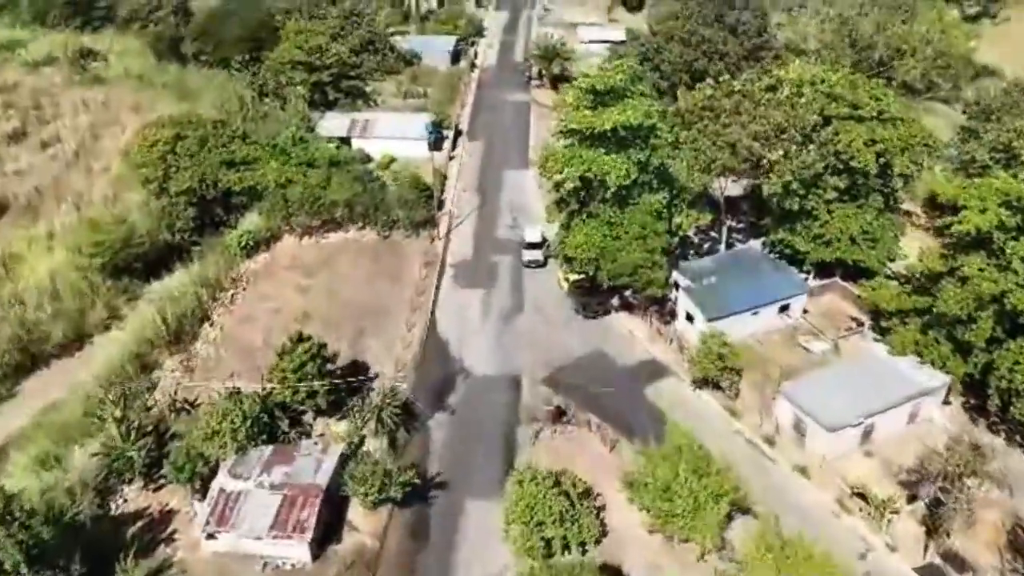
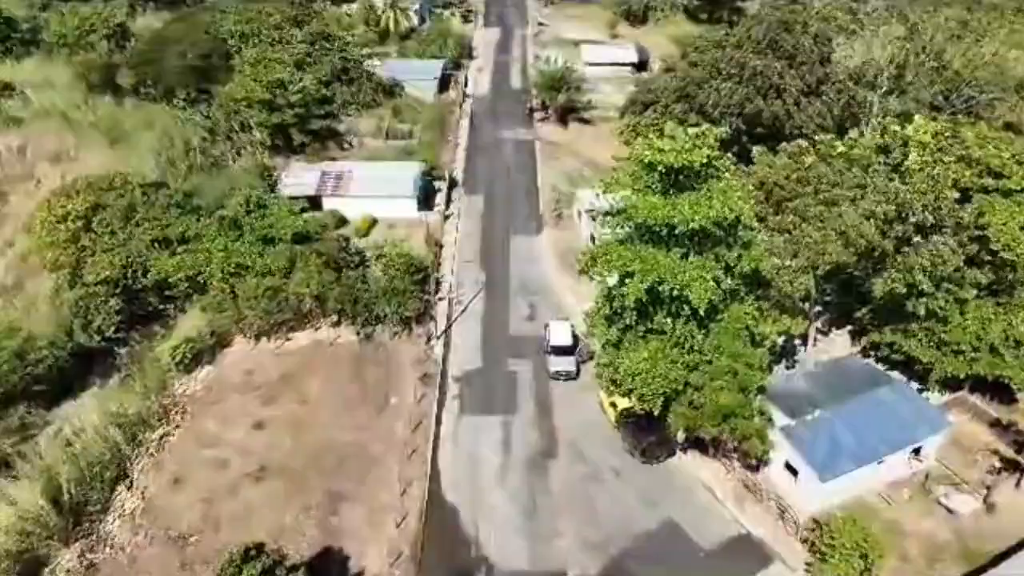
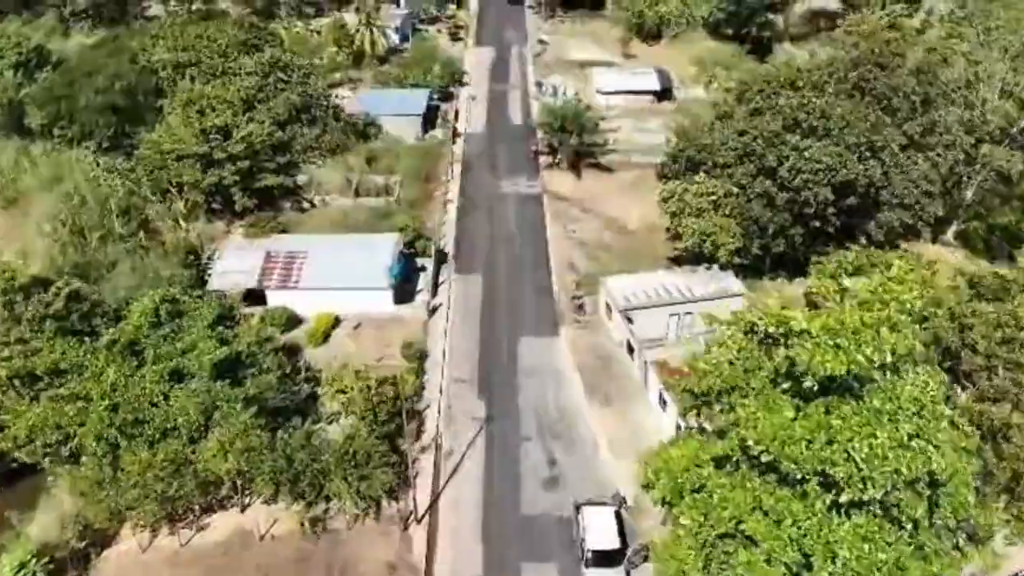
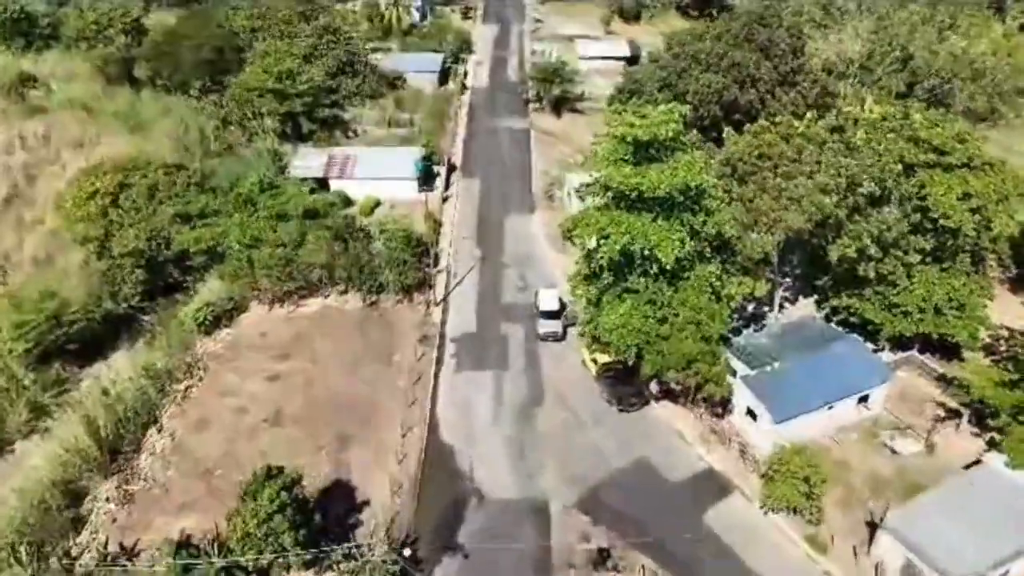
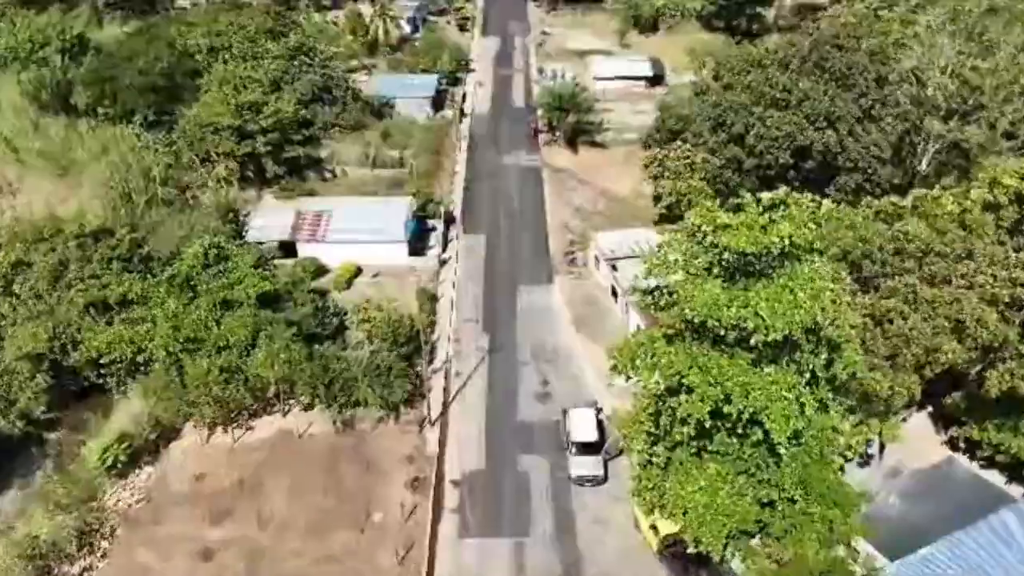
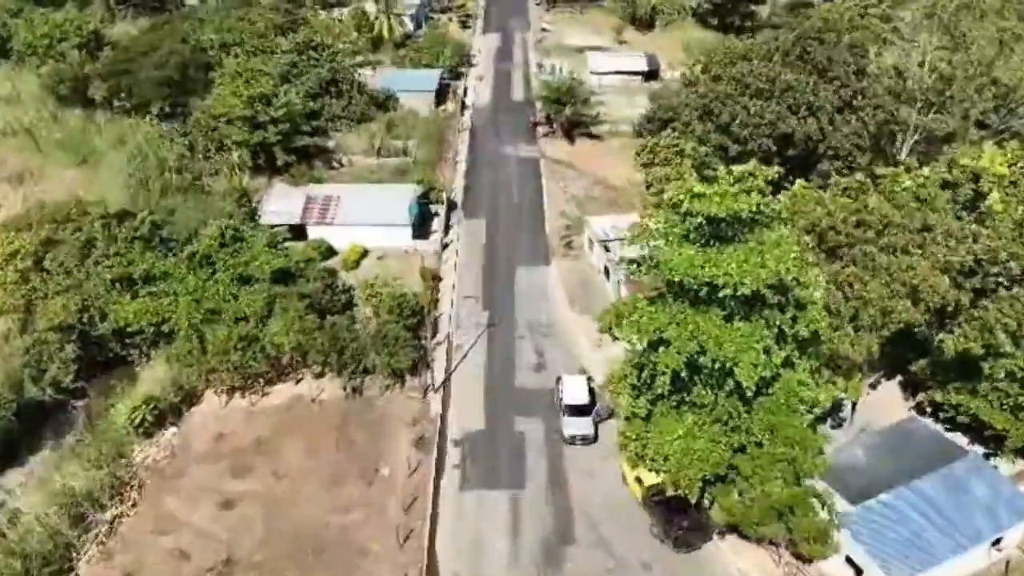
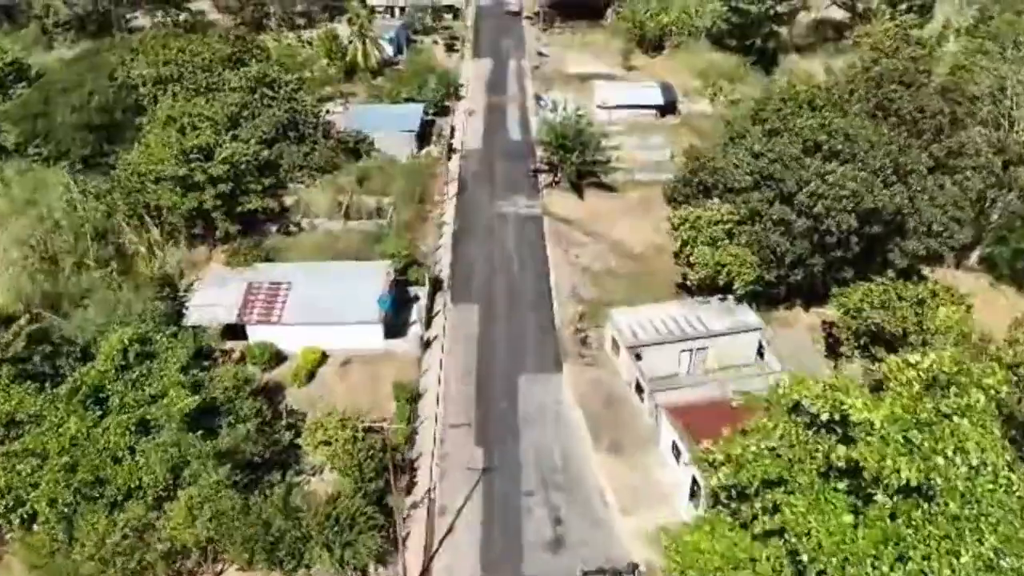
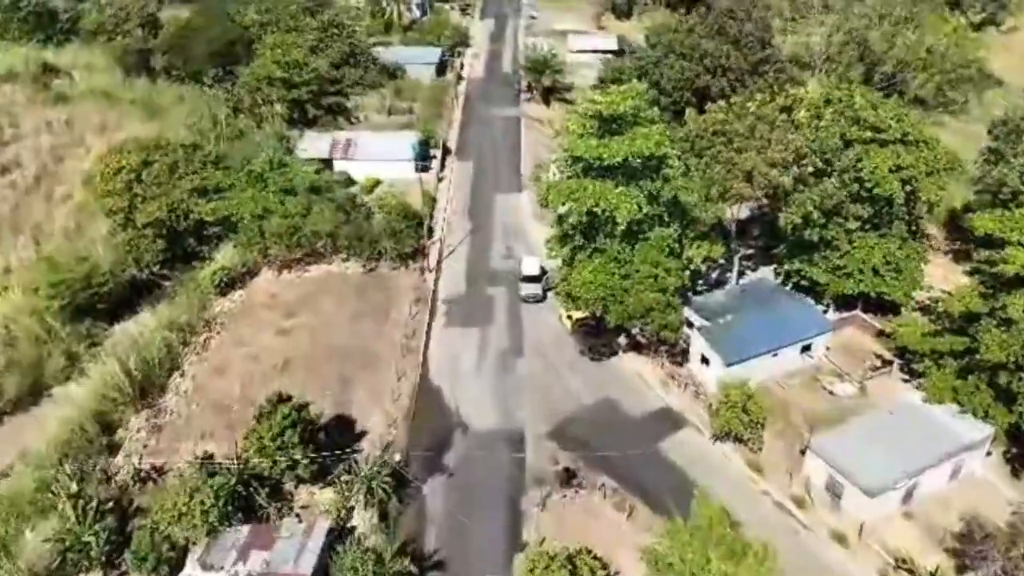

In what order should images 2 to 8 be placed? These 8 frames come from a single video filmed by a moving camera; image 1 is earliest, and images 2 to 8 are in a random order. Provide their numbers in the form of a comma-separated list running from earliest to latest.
8, 4, 2, 6, 5, 3, 7
